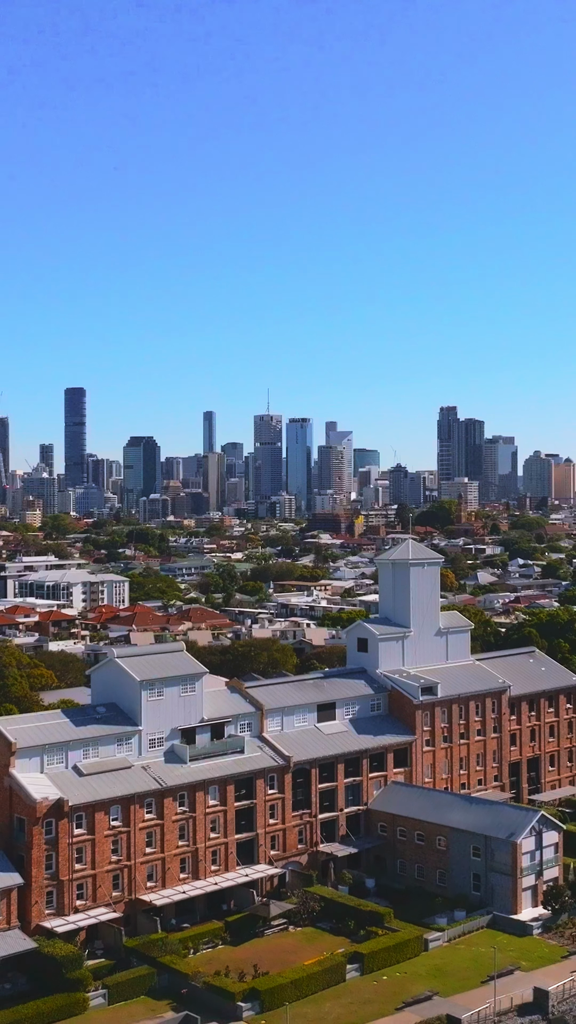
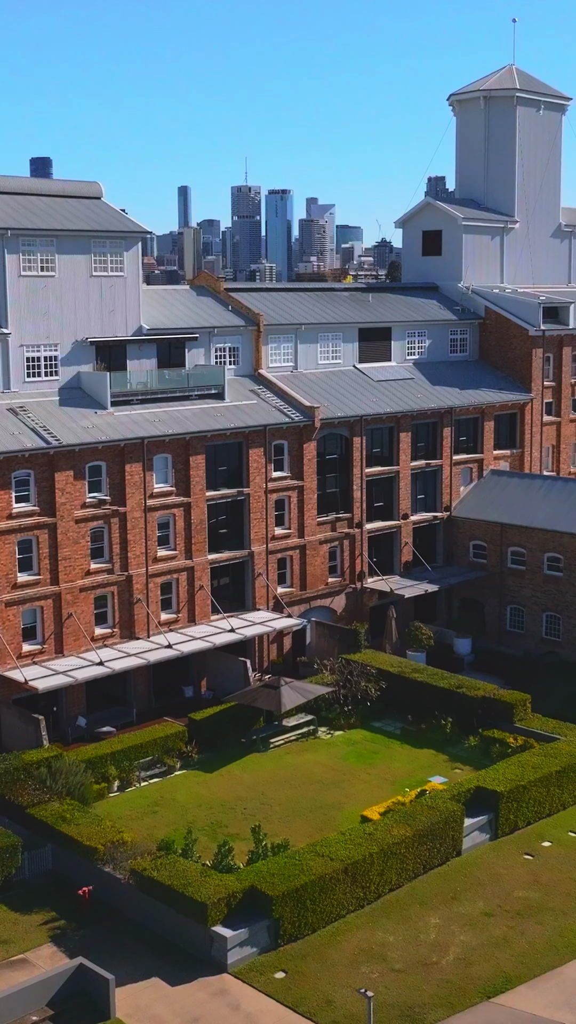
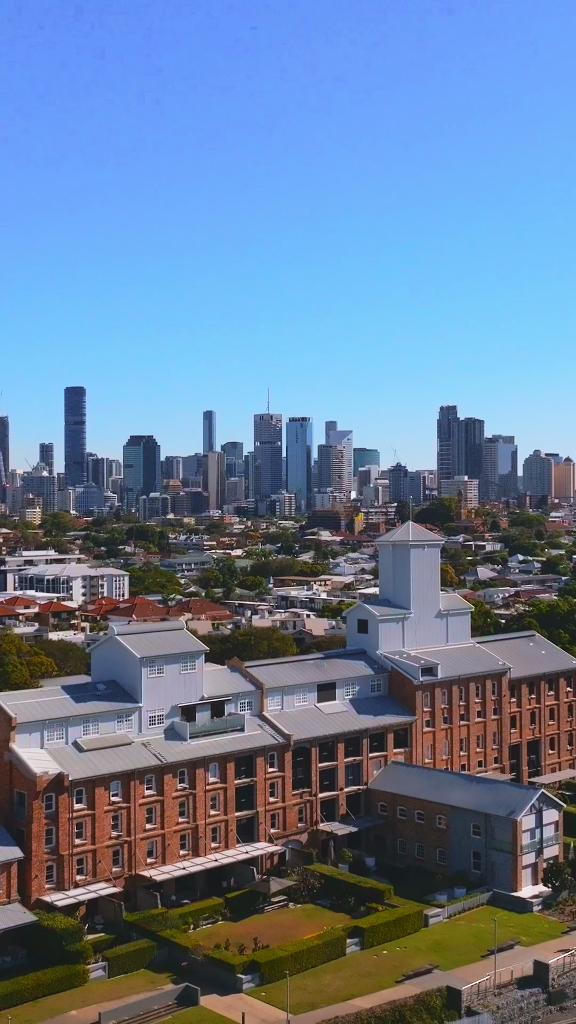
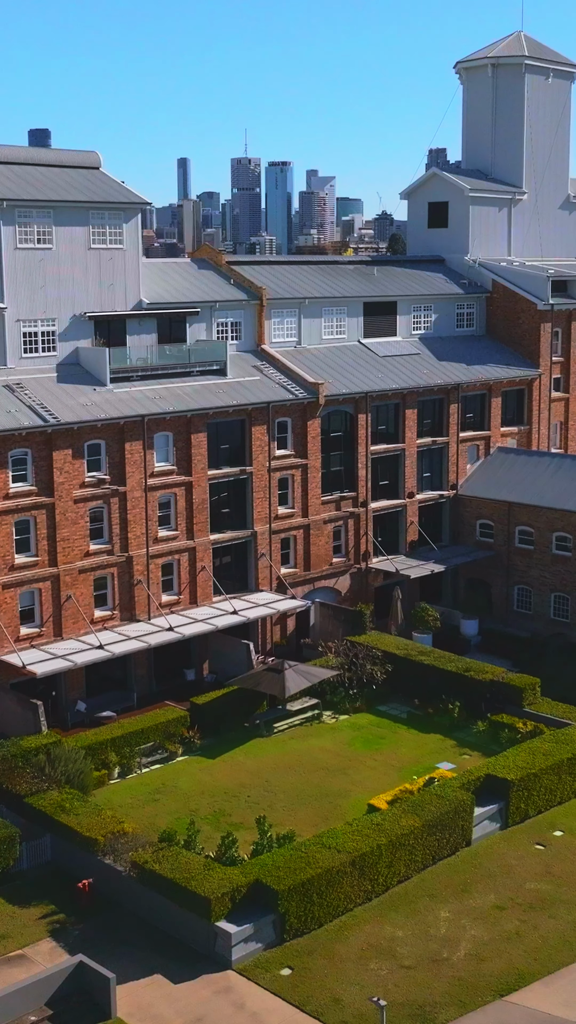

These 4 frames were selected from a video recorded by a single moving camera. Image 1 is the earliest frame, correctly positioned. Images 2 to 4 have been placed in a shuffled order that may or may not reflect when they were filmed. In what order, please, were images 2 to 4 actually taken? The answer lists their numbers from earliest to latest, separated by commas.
3, 2, 4
